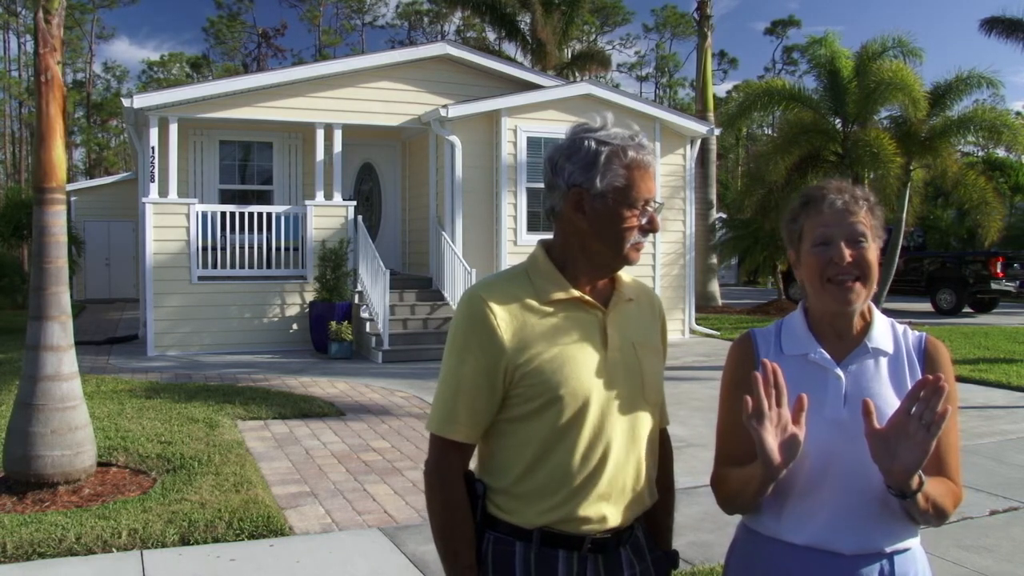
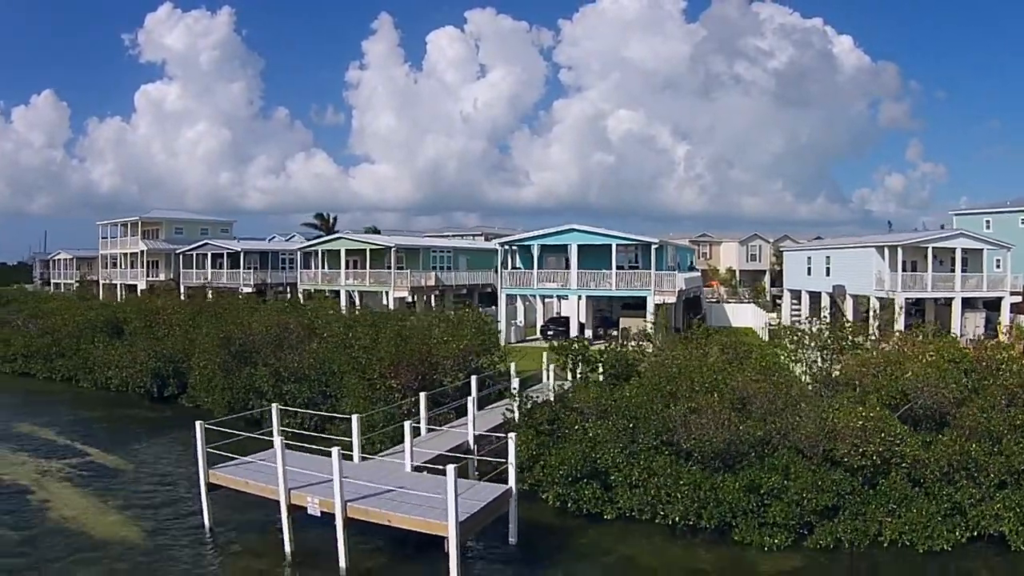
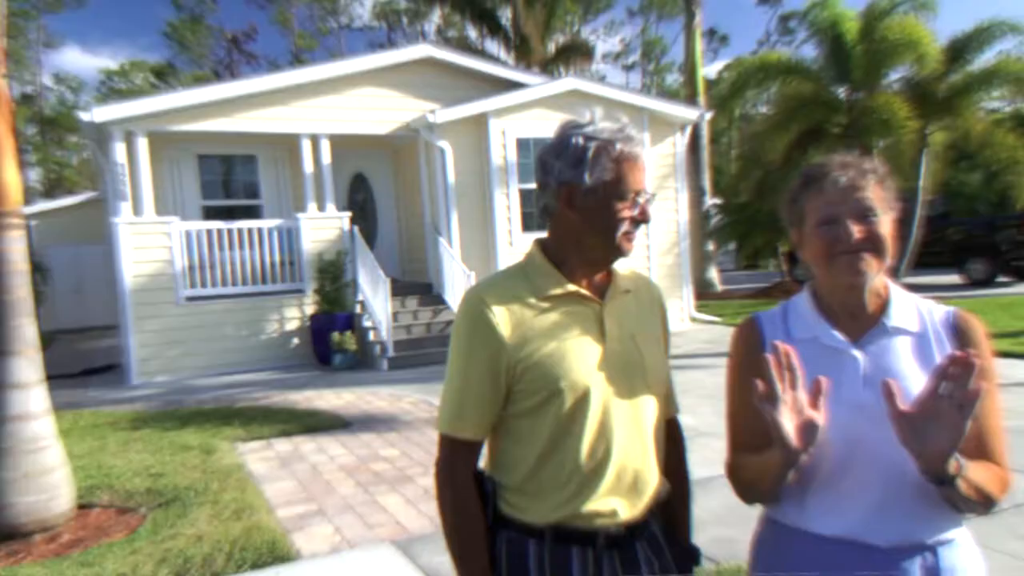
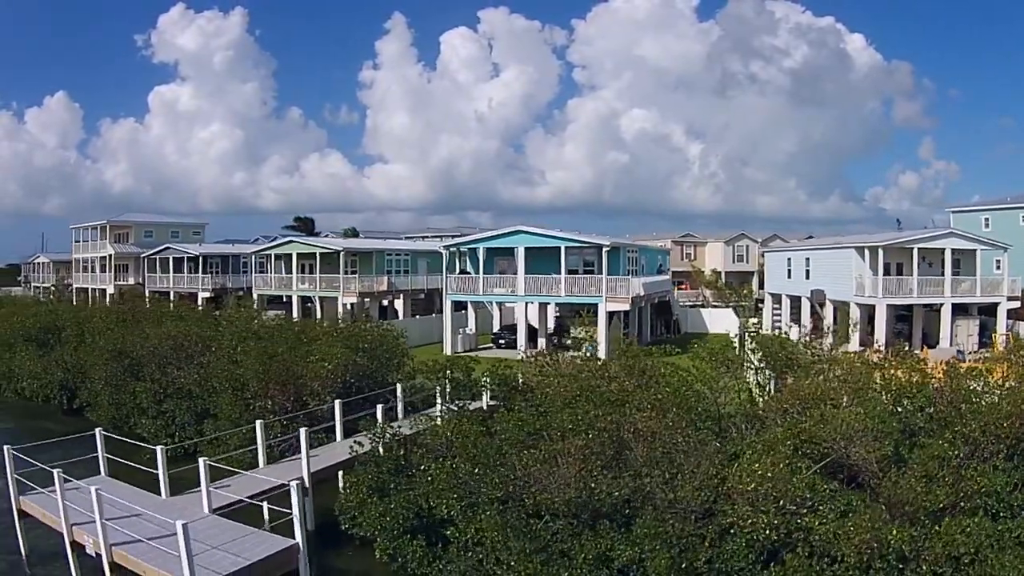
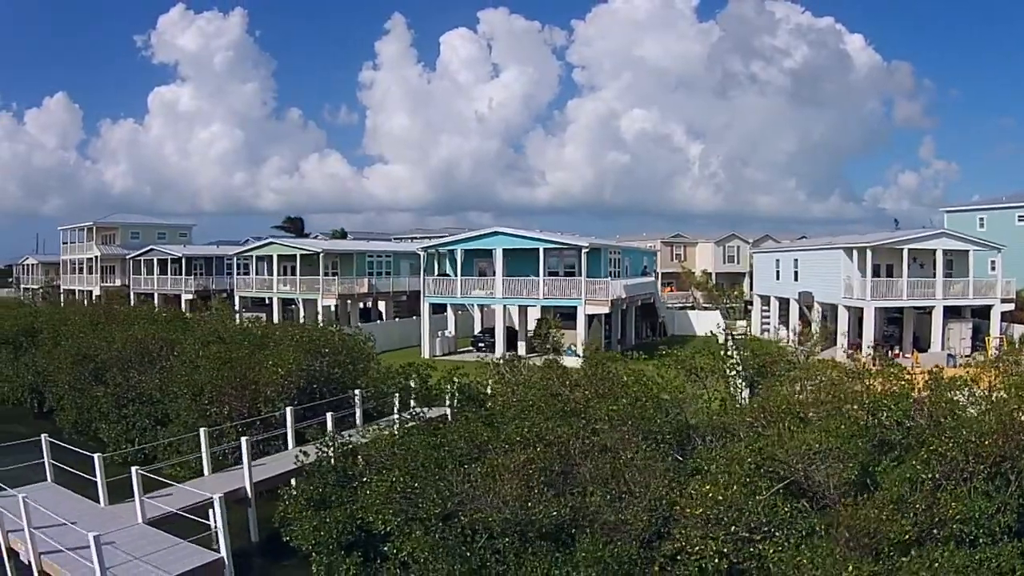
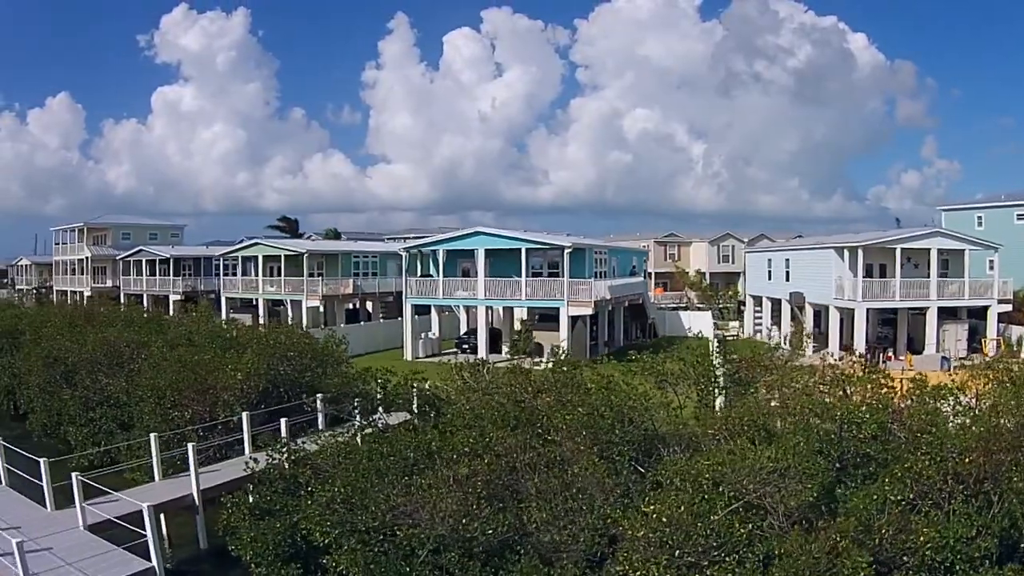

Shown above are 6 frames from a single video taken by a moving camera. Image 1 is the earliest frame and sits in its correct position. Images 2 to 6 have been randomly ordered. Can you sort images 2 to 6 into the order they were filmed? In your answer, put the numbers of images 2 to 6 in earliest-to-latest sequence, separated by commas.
3, 6, 5, 4, 2
